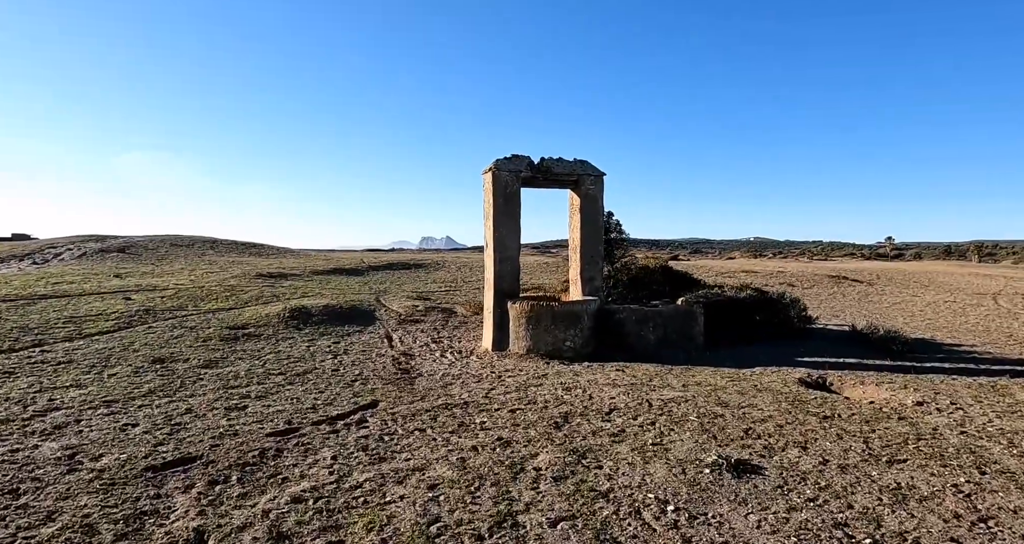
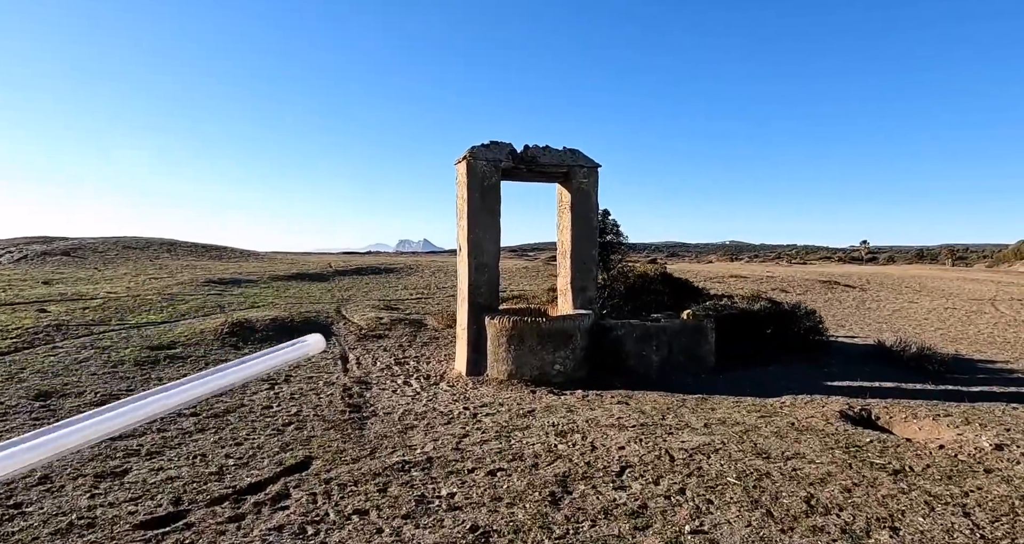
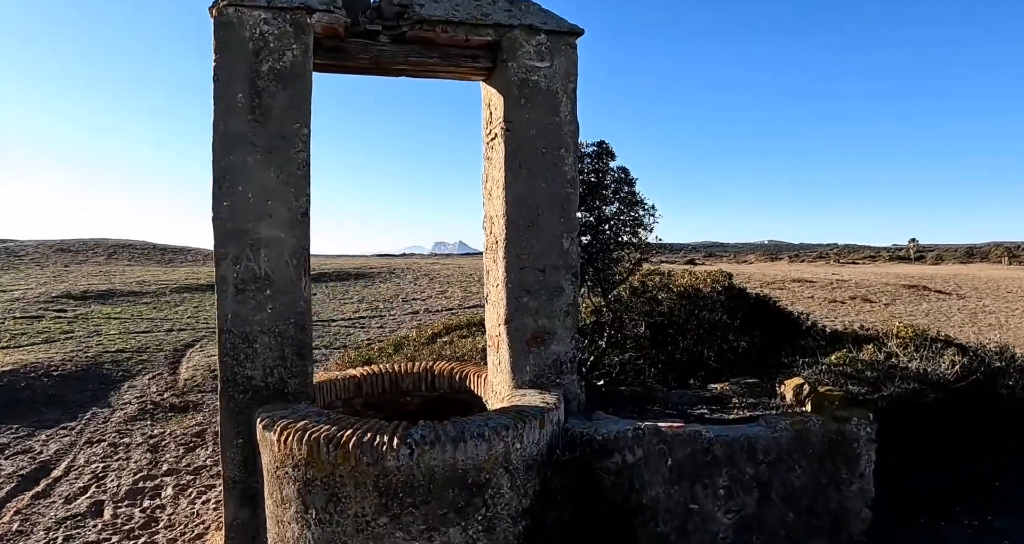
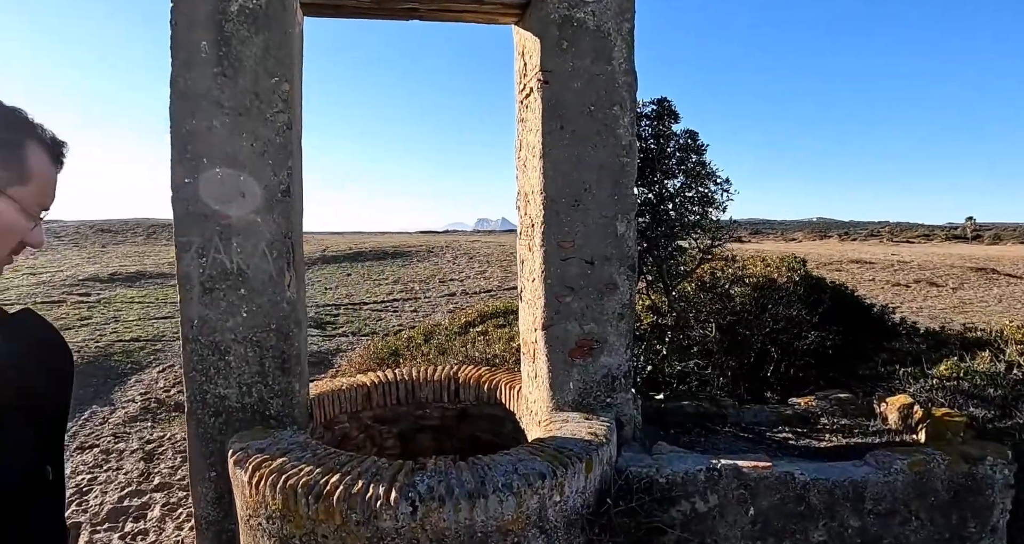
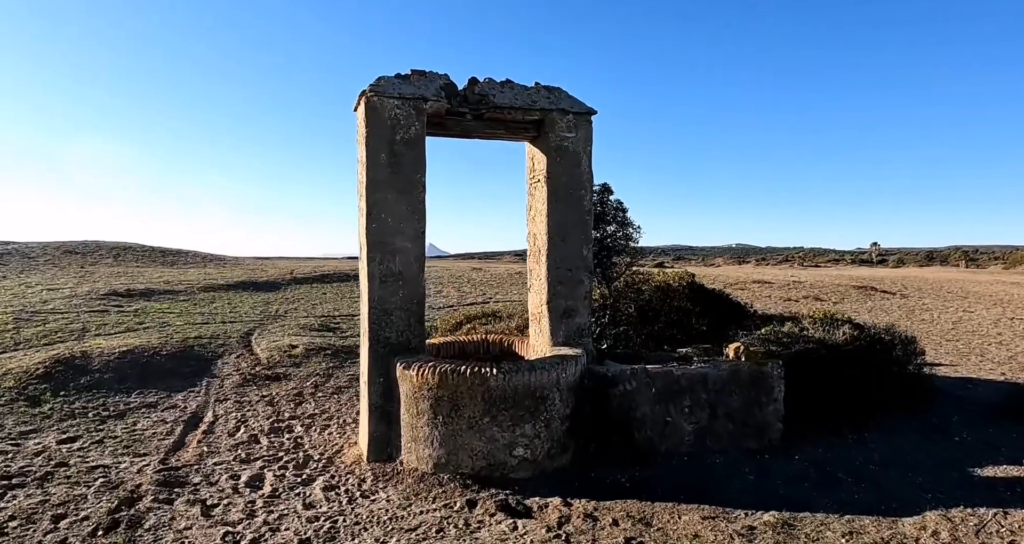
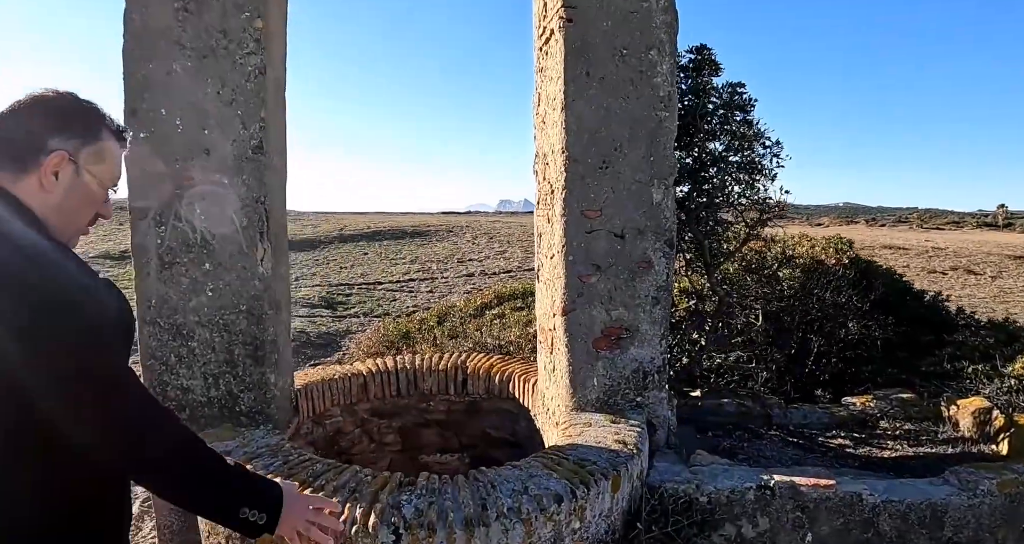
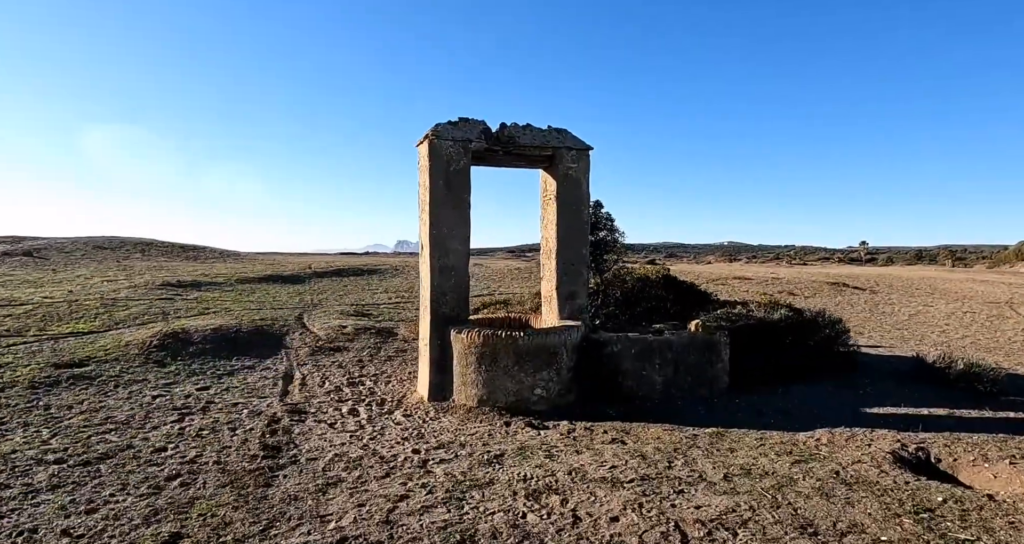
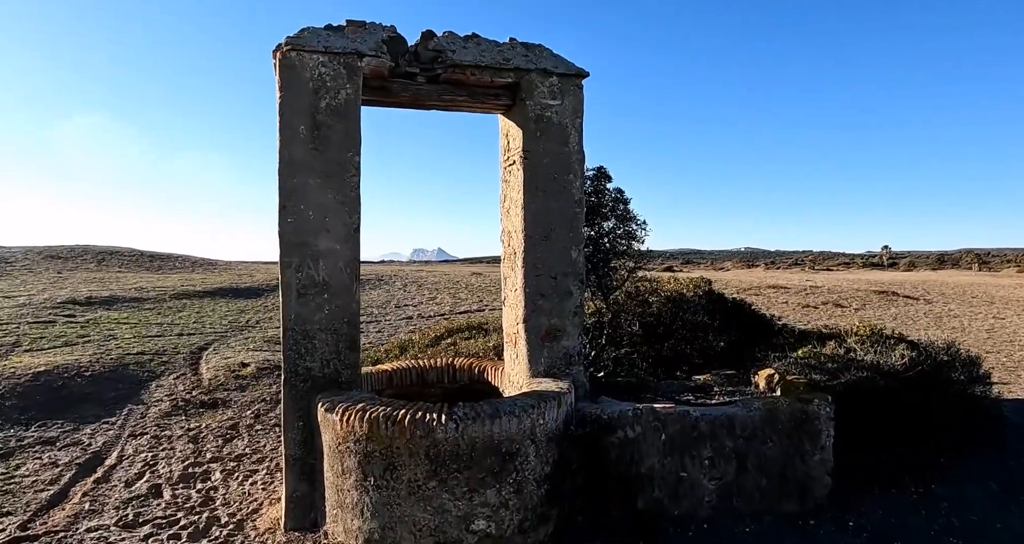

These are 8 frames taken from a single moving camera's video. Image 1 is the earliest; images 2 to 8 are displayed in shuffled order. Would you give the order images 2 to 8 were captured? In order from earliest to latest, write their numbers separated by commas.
2, 7, 5, 8, 3, 4, 6
